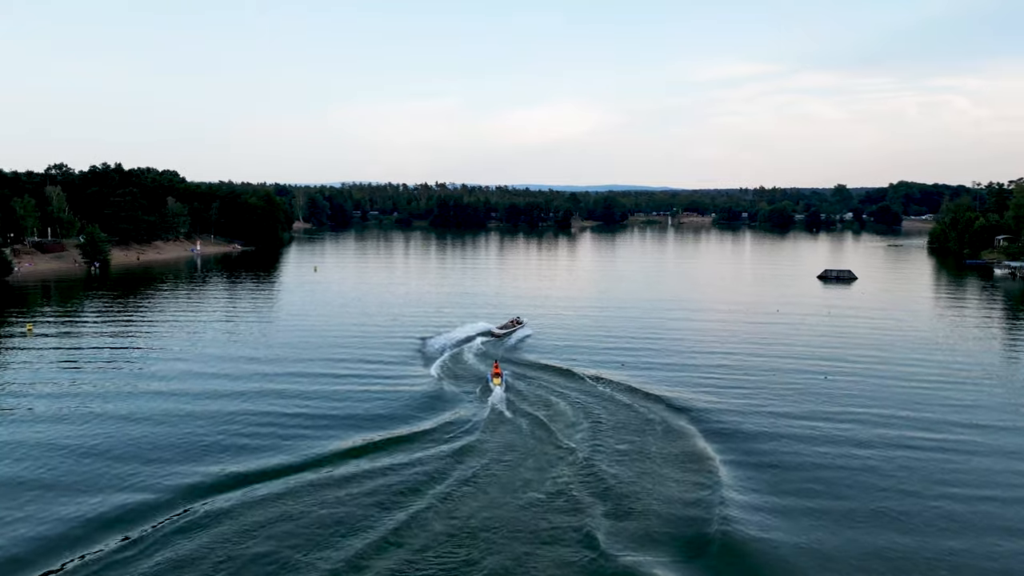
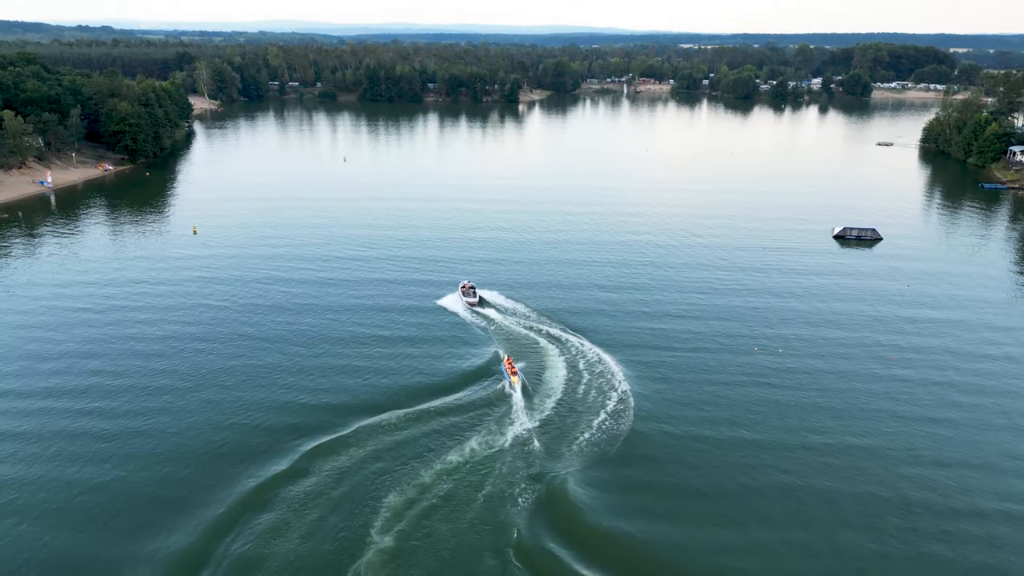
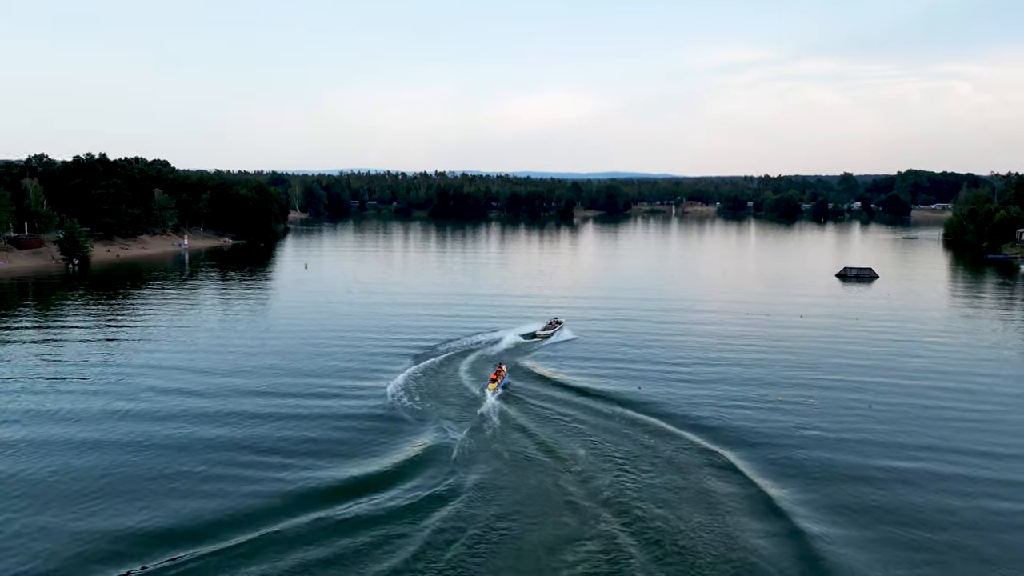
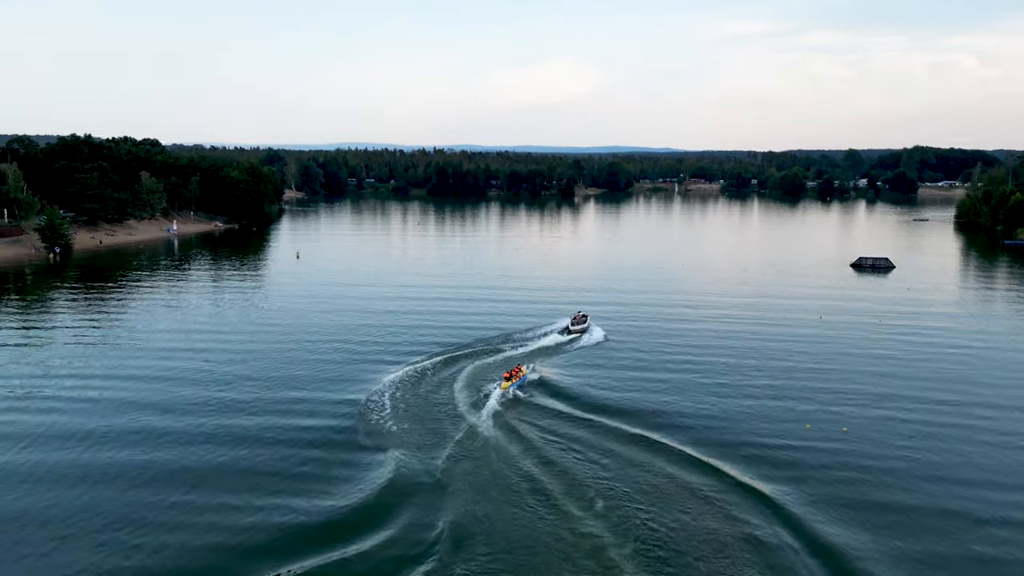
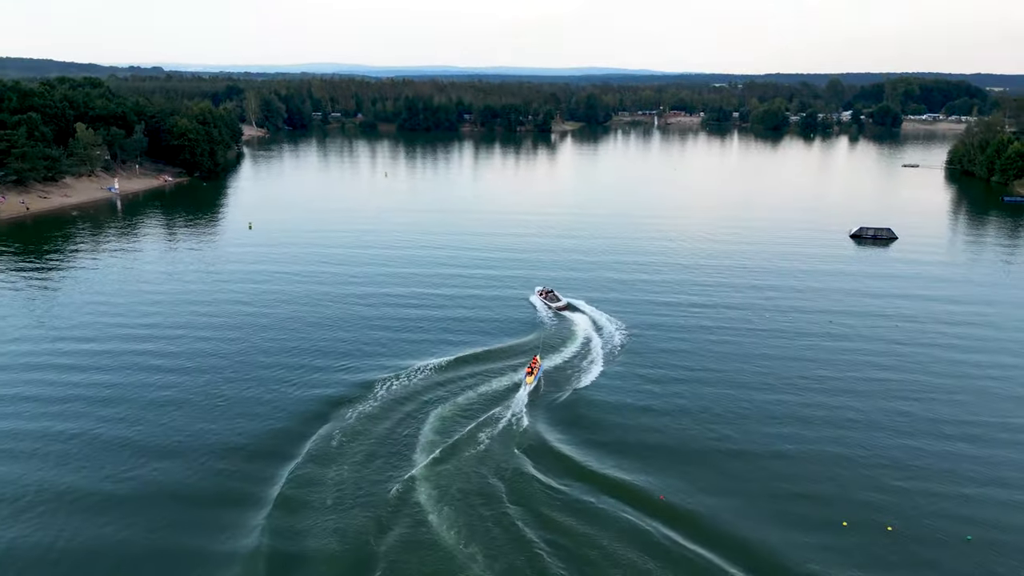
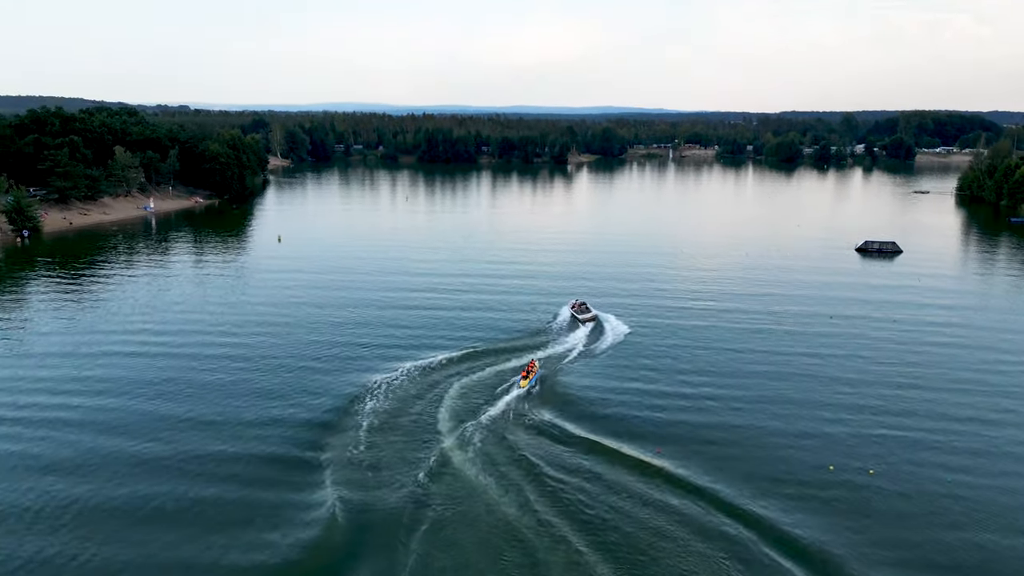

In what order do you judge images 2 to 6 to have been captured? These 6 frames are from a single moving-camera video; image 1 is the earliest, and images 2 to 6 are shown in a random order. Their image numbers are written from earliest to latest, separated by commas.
3, 4, 6, 5, 2
